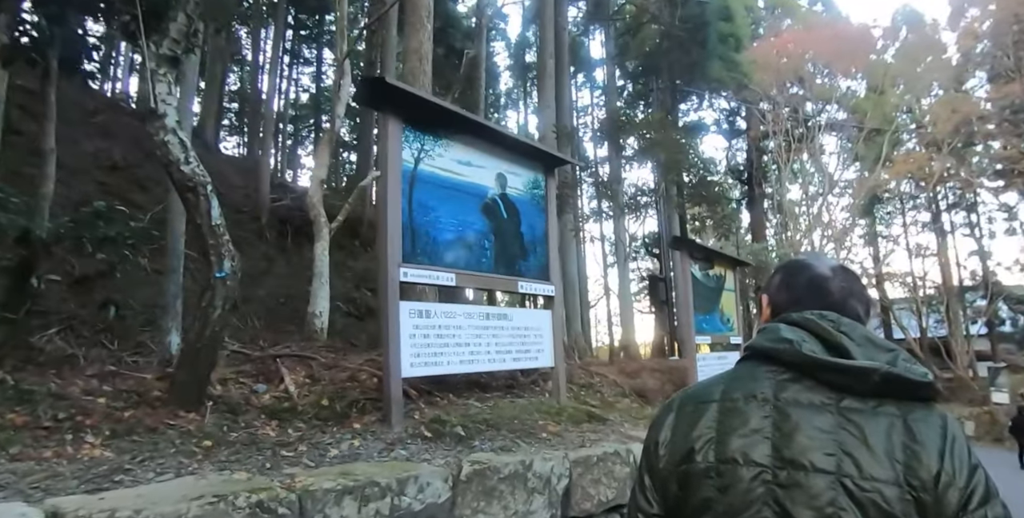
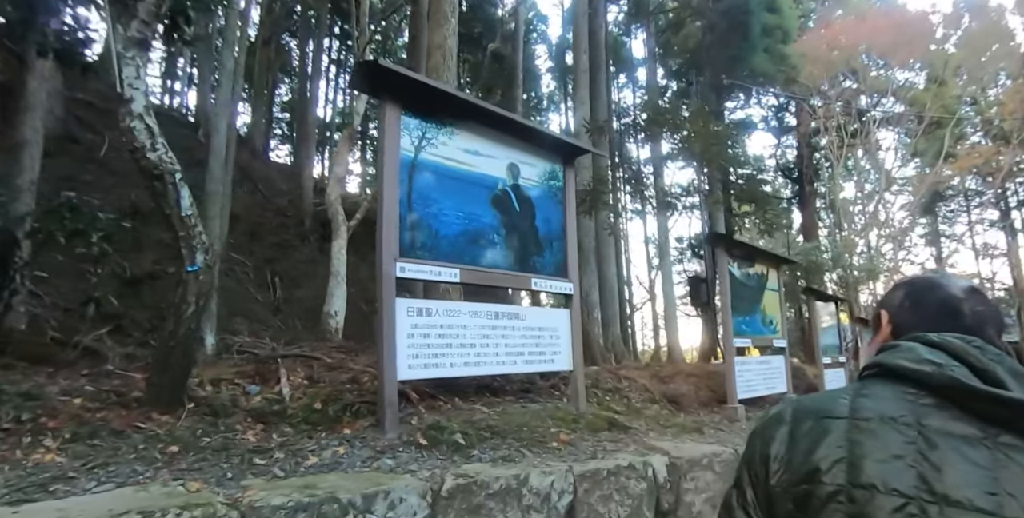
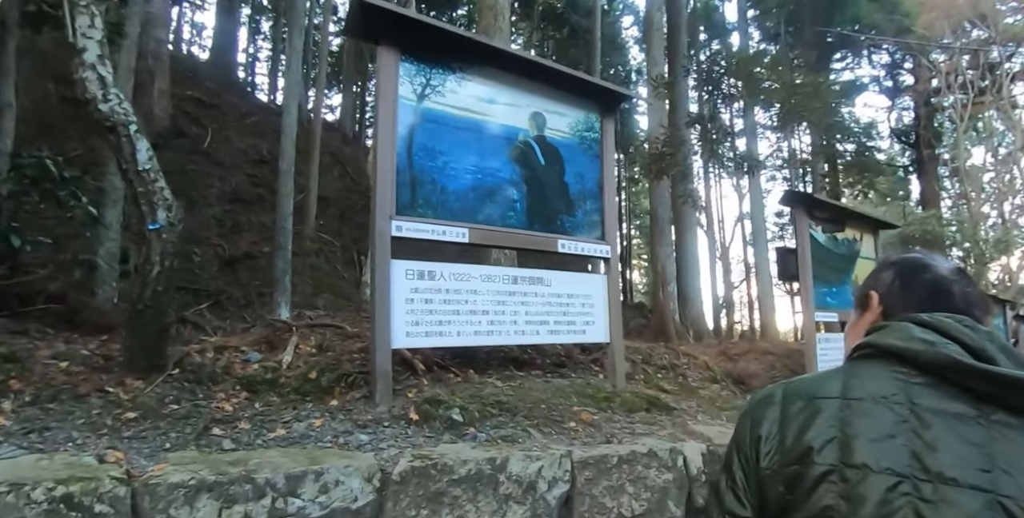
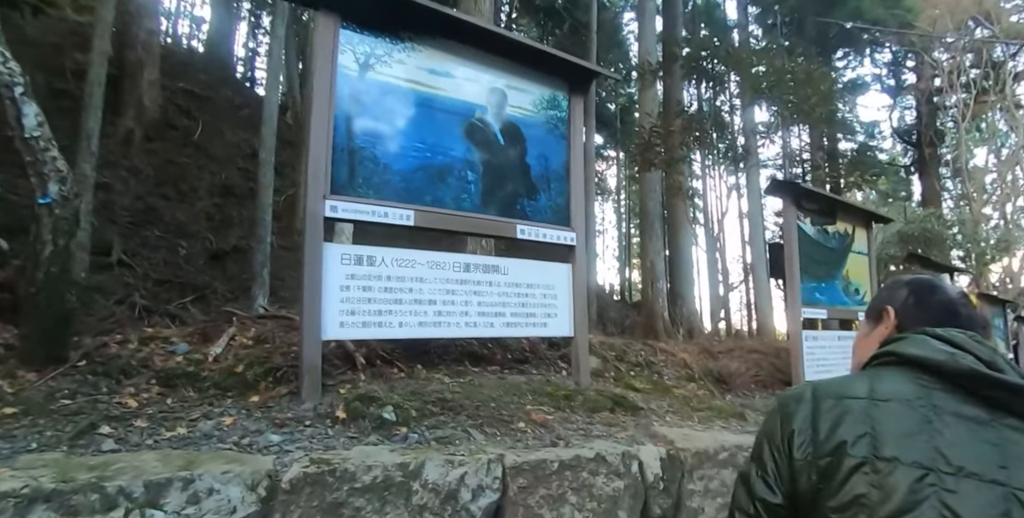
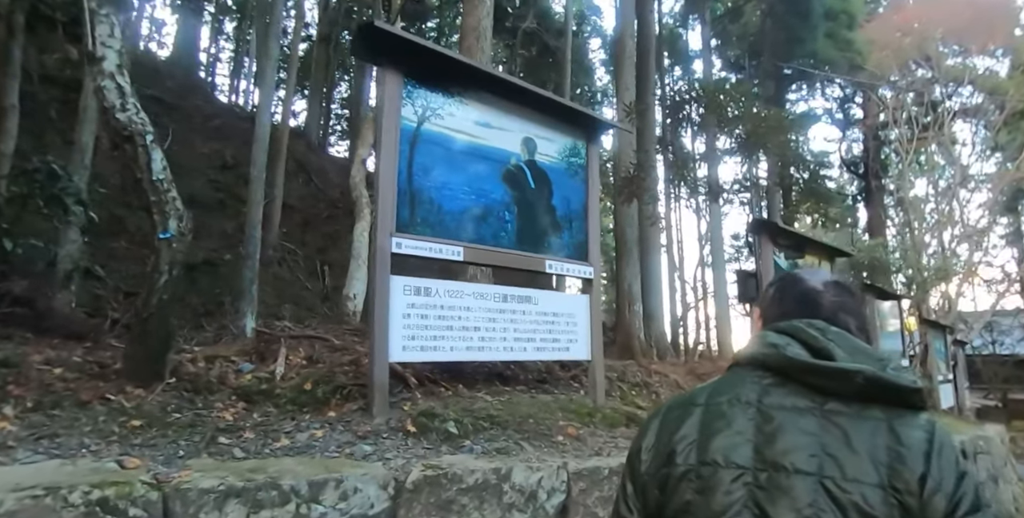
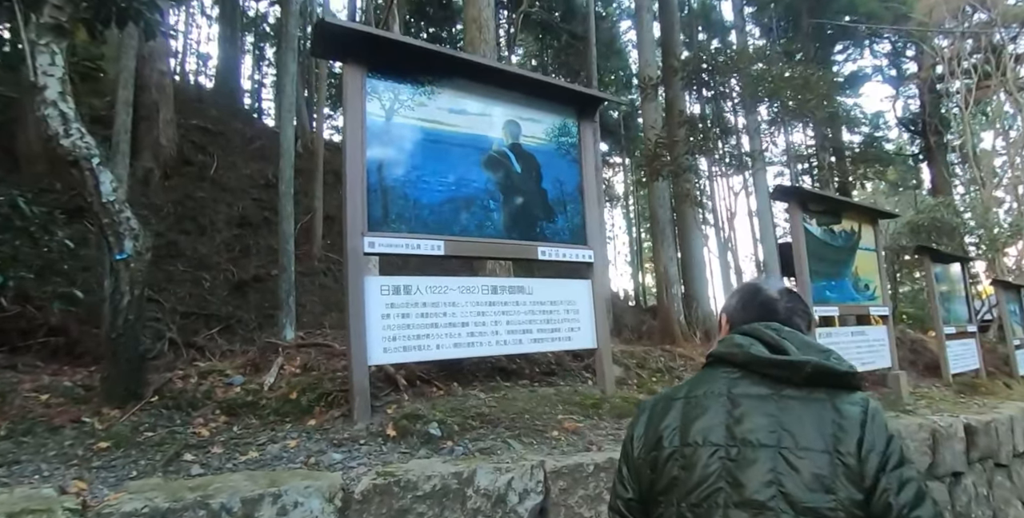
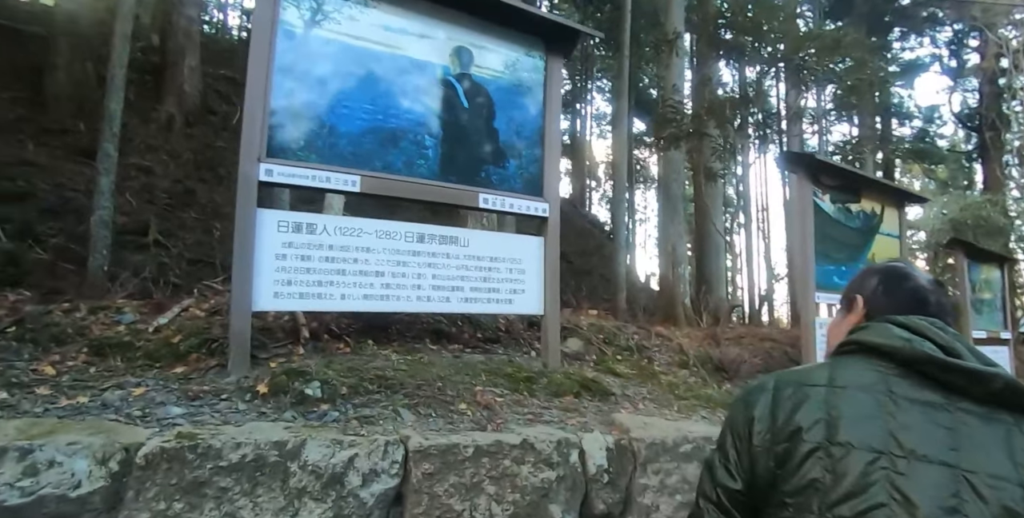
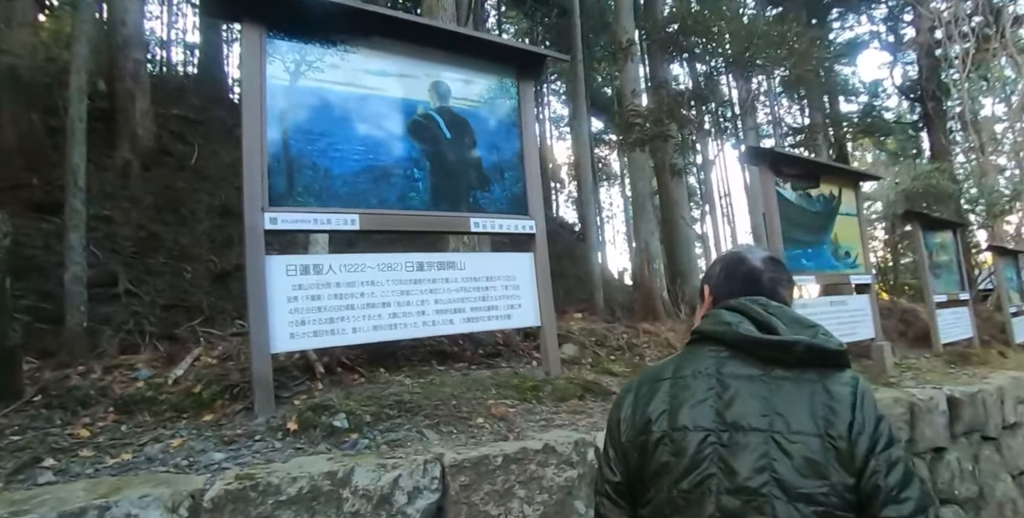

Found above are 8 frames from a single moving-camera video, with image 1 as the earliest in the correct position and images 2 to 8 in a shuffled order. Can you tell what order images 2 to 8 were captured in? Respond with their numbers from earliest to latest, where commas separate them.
2, 5, 3, 6, 4, 8, 7
